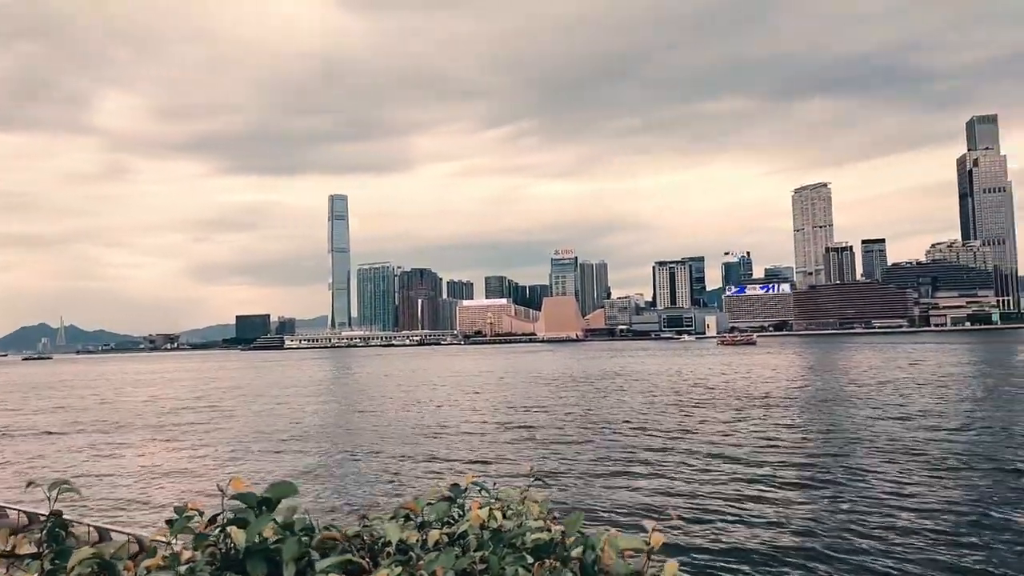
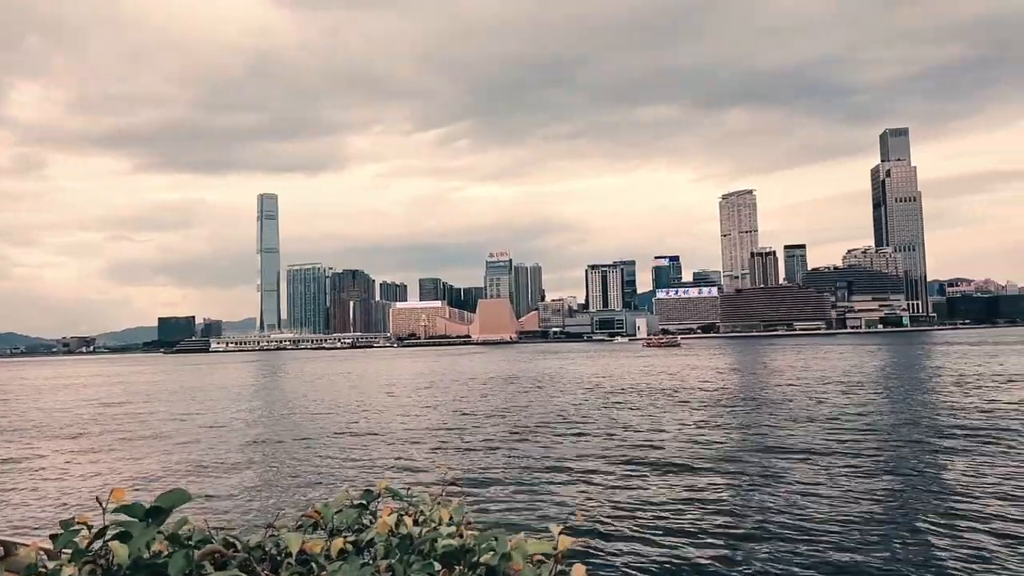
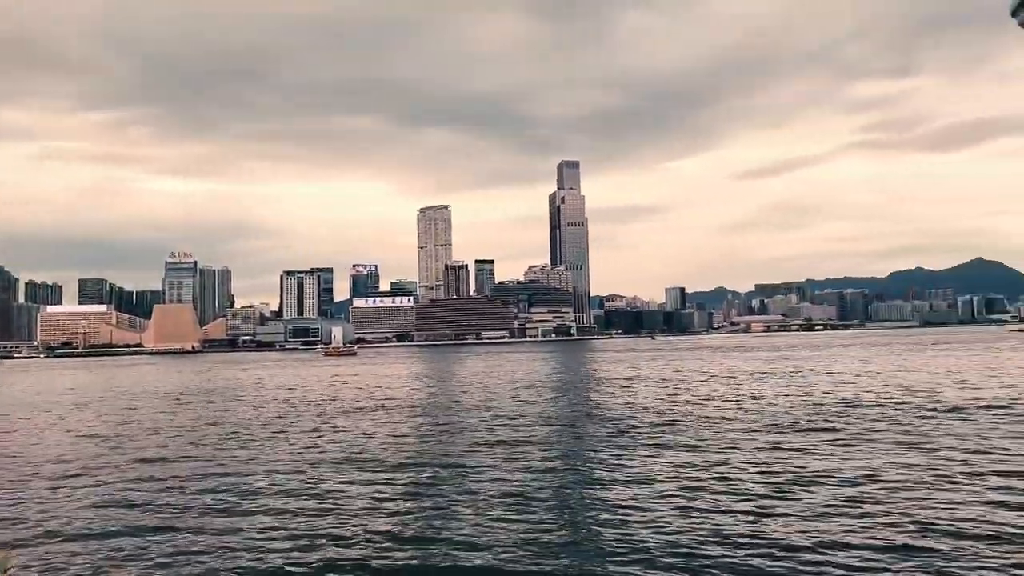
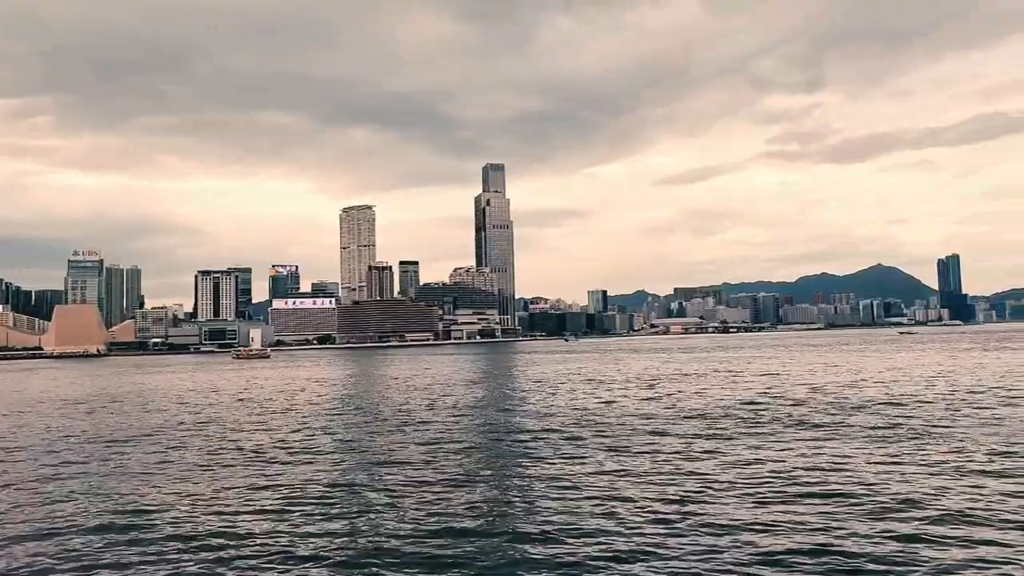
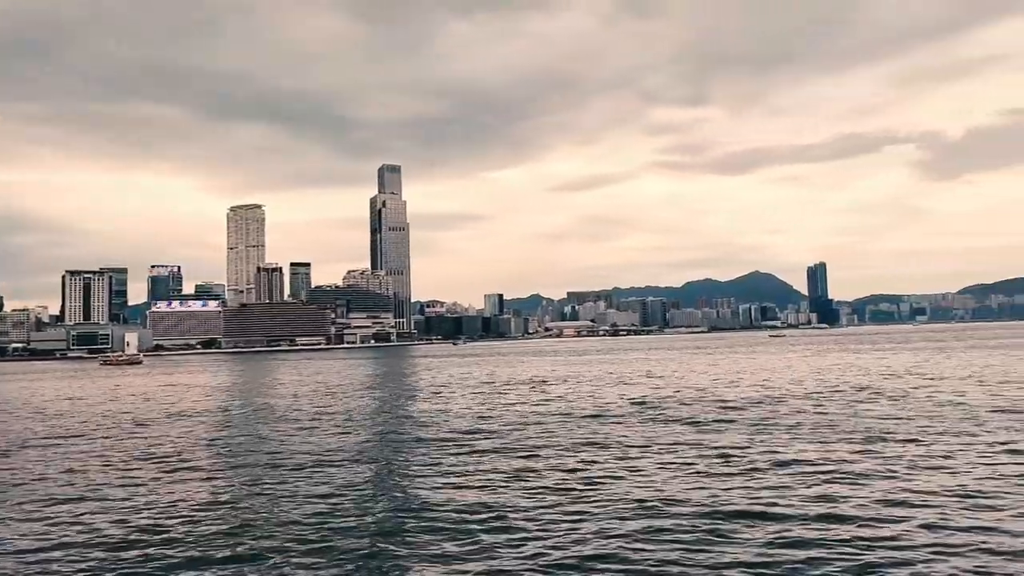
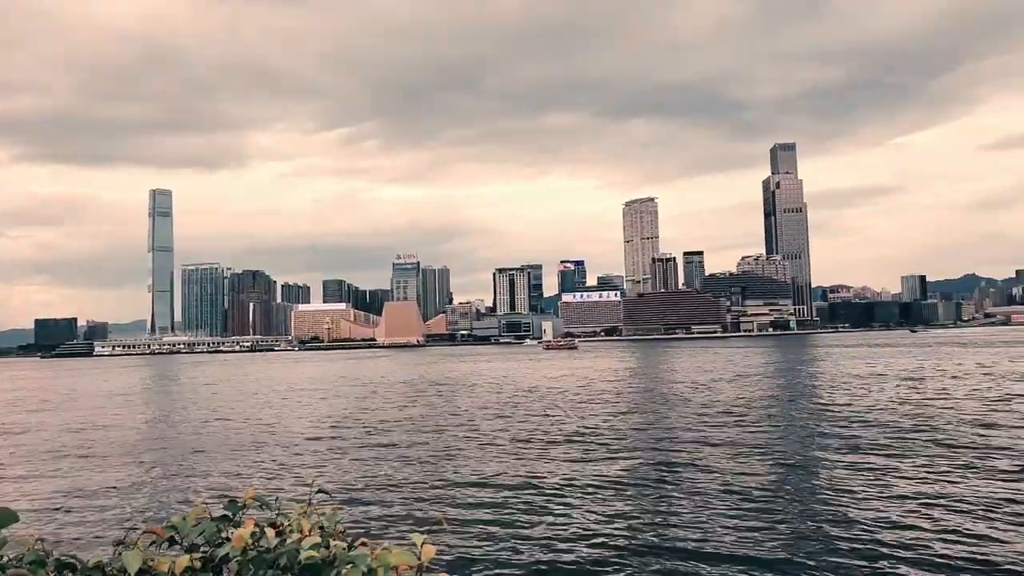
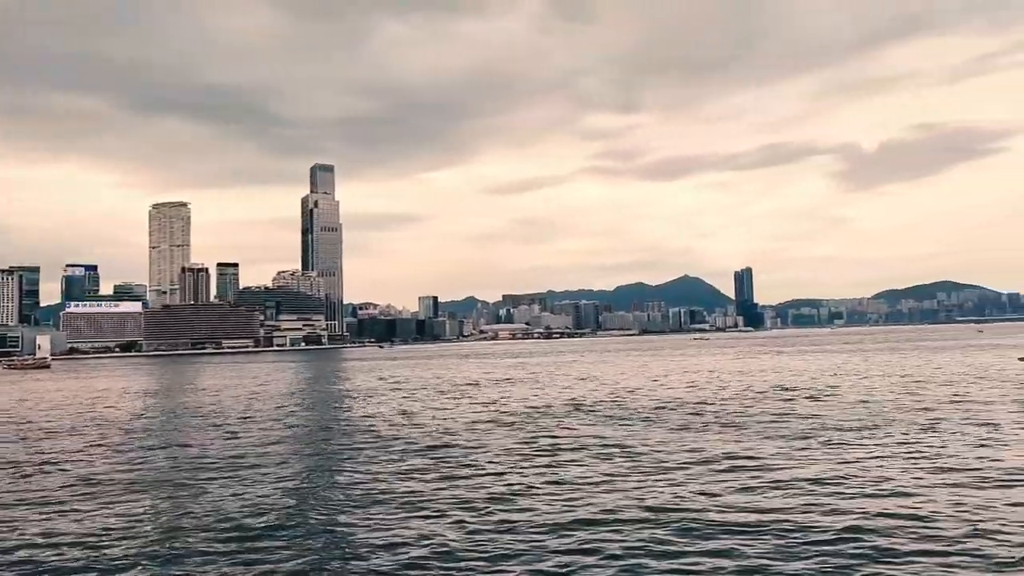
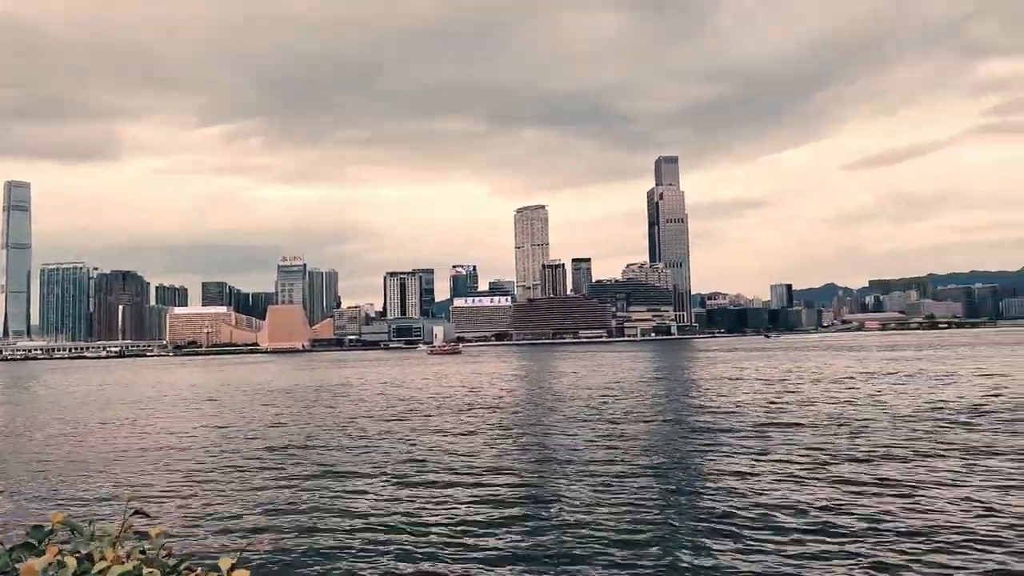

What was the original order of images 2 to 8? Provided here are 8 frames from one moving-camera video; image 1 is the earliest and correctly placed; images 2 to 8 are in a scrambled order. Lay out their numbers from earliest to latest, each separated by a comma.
2, 6, 8, 3, 4, 5, 7
